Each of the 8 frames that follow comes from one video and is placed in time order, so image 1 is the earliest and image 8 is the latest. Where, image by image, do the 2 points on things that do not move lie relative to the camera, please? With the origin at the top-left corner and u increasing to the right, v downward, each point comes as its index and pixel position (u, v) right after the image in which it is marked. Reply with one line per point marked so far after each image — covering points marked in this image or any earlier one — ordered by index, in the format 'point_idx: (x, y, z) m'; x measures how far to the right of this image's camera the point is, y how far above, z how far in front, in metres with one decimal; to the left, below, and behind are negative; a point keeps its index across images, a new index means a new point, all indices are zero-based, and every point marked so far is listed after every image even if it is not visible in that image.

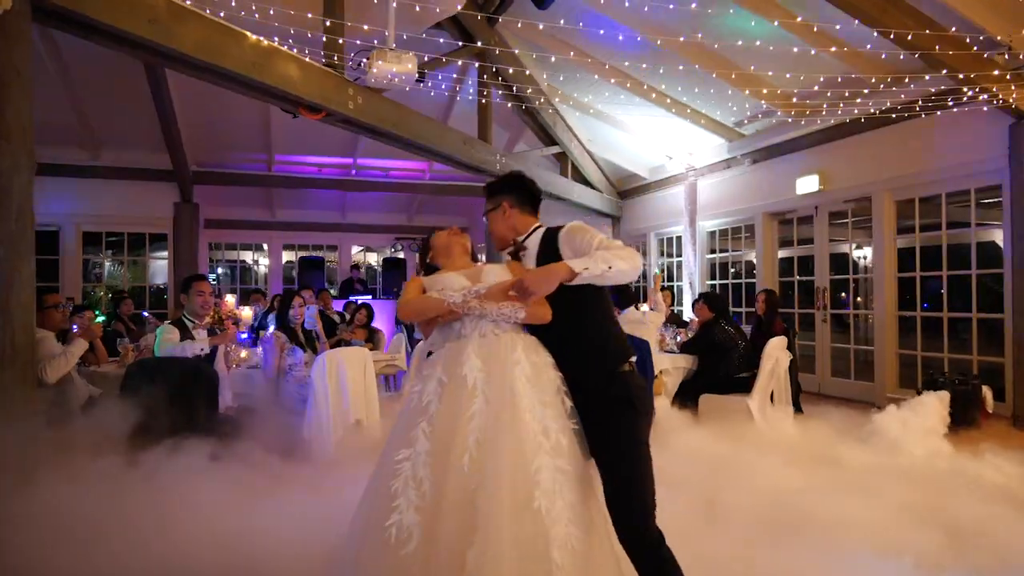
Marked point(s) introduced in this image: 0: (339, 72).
0: (-1.2, +1.5, +4.7) m
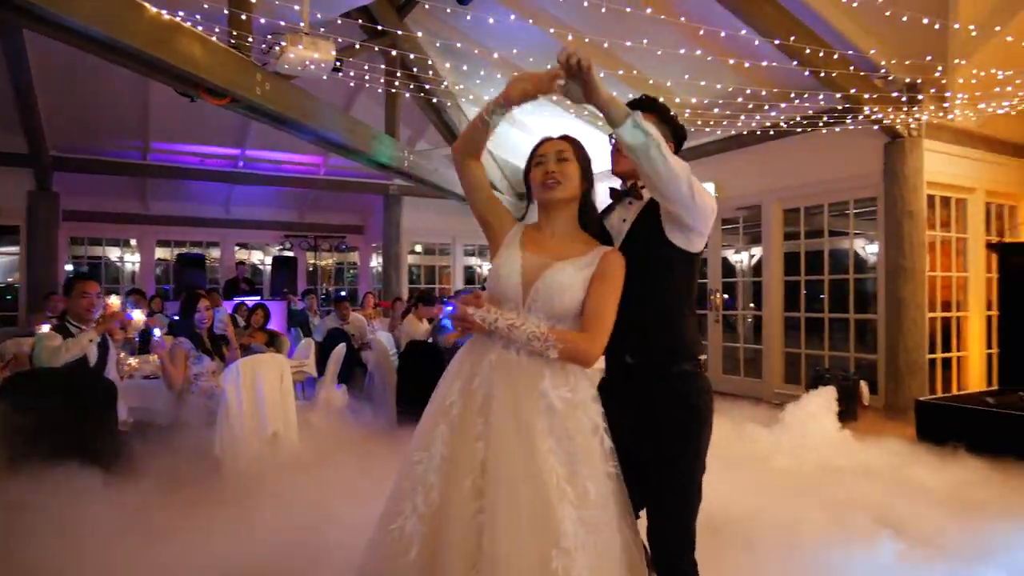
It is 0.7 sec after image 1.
0: (-1.7, +1.5, +4.3) m
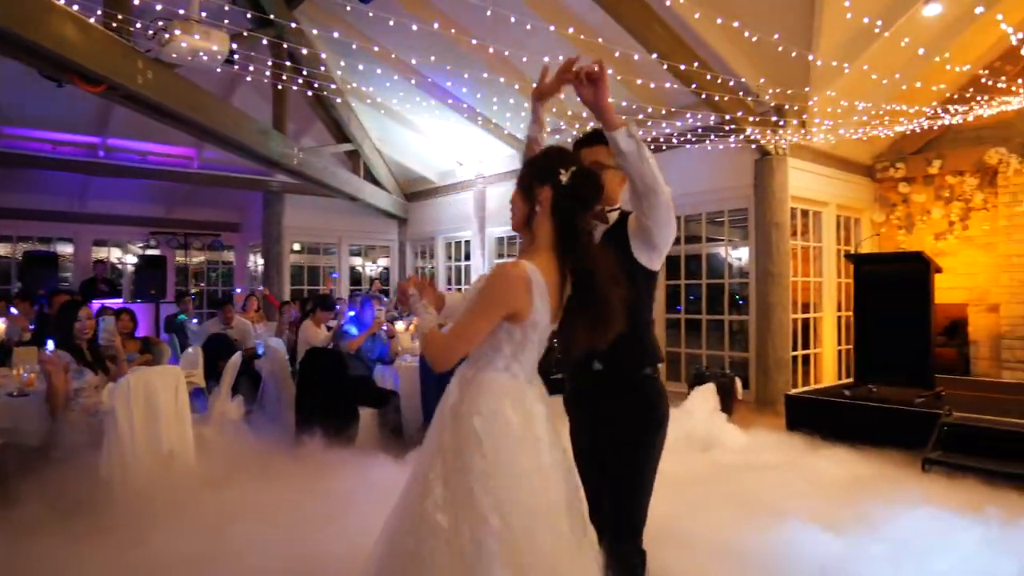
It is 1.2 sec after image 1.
0: (-2.3, +1.5, +3.9) m
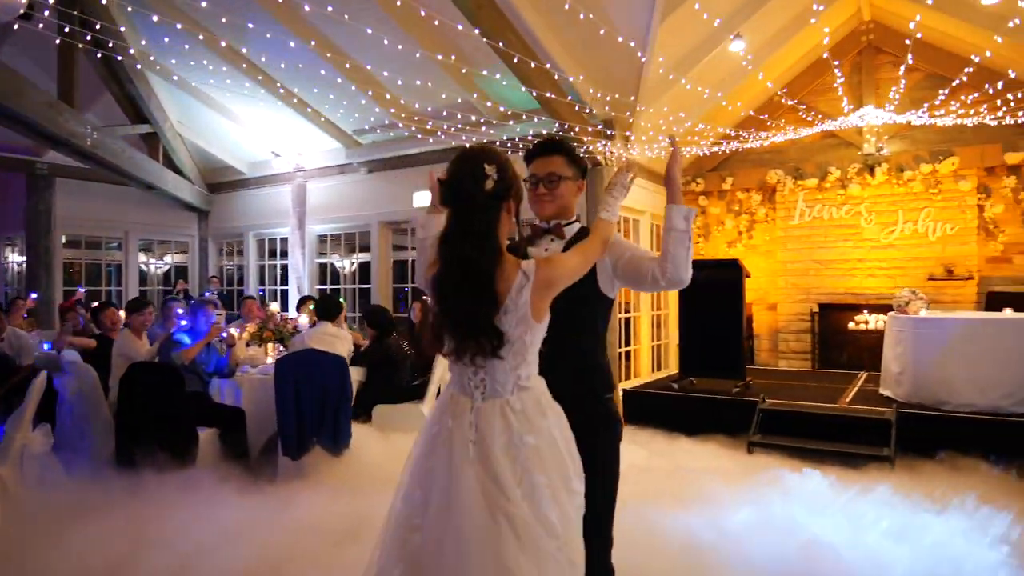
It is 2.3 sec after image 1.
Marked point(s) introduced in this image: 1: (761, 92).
0: (-2.9, +1.4, +3.0) m
1: (+2.6, +2.1, +7.1) m
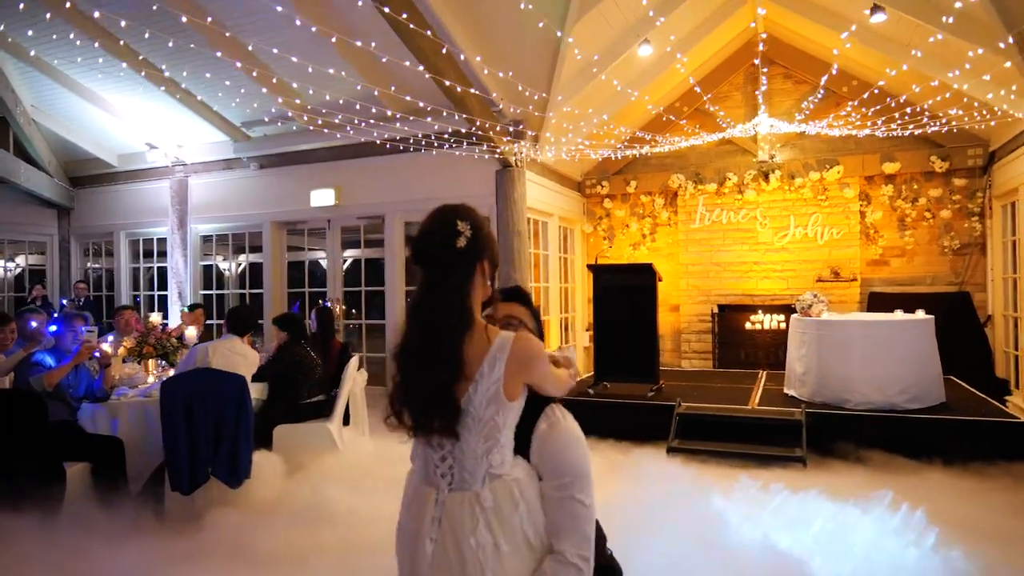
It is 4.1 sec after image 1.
0: (-3.2, +1.4, +2.3) m
1: (+1.6, +2.0, +7.3) m
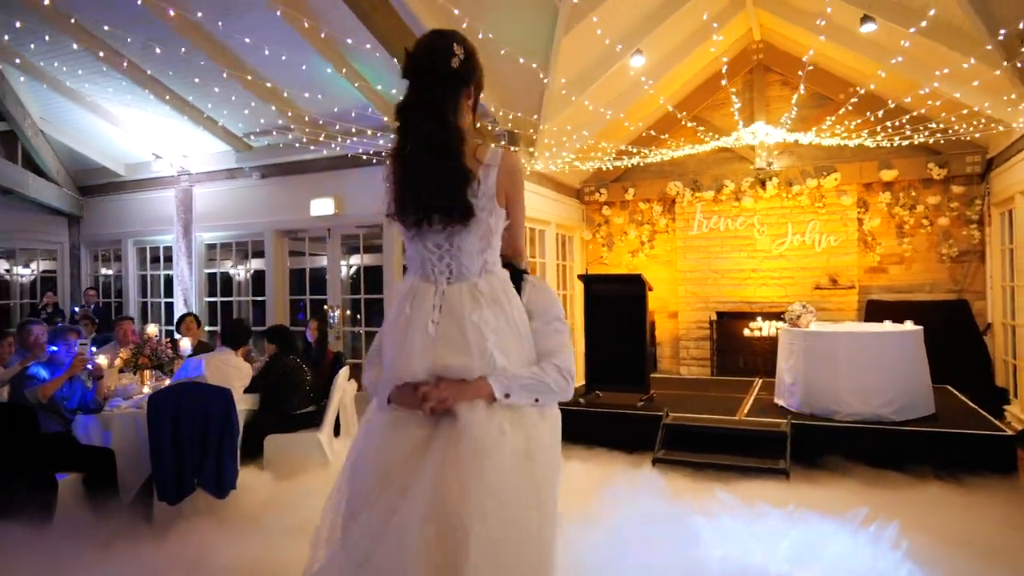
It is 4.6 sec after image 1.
0: (-3.3, +1.3, +2.5) m
1: (+1.6, +2.0, +7.3) m
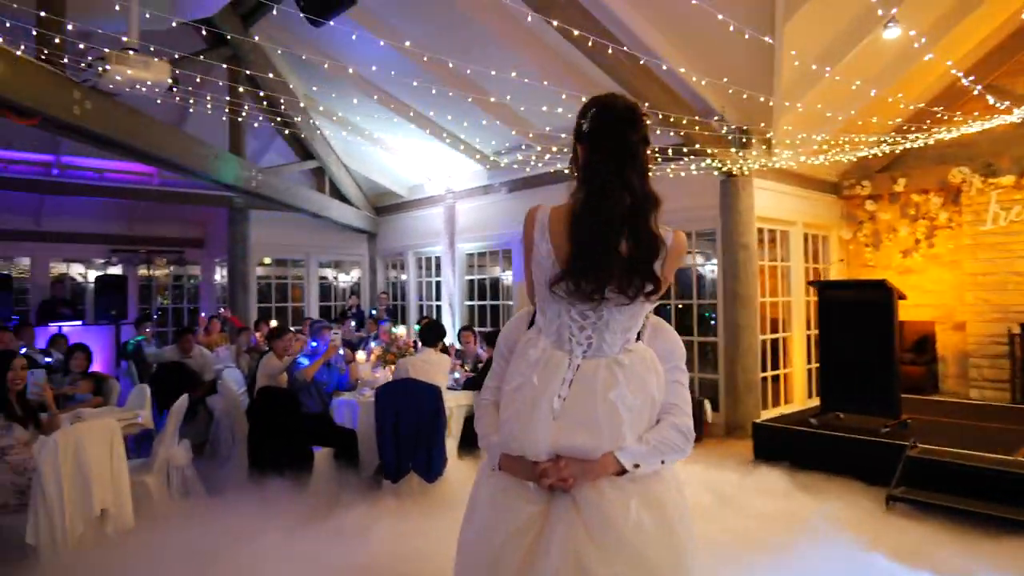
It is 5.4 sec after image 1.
0: (-2.6, +1.2, +3.8) m
1: (+3.9, +1.9, +6.2) m
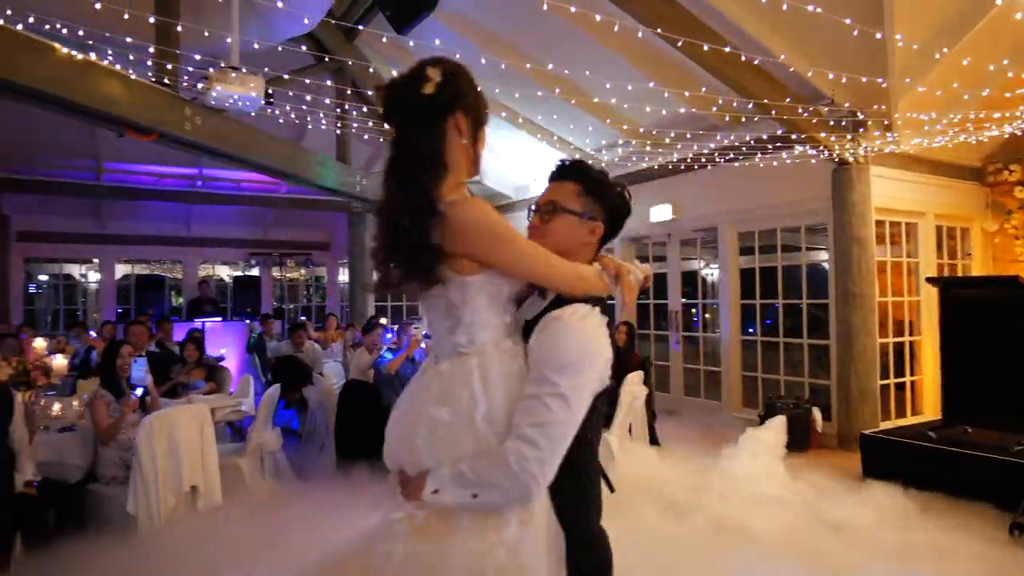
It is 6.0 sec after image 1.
0: (-2.1, +1.3, +4.2) m
1: (+4.7, +1.9, +5.3) m
